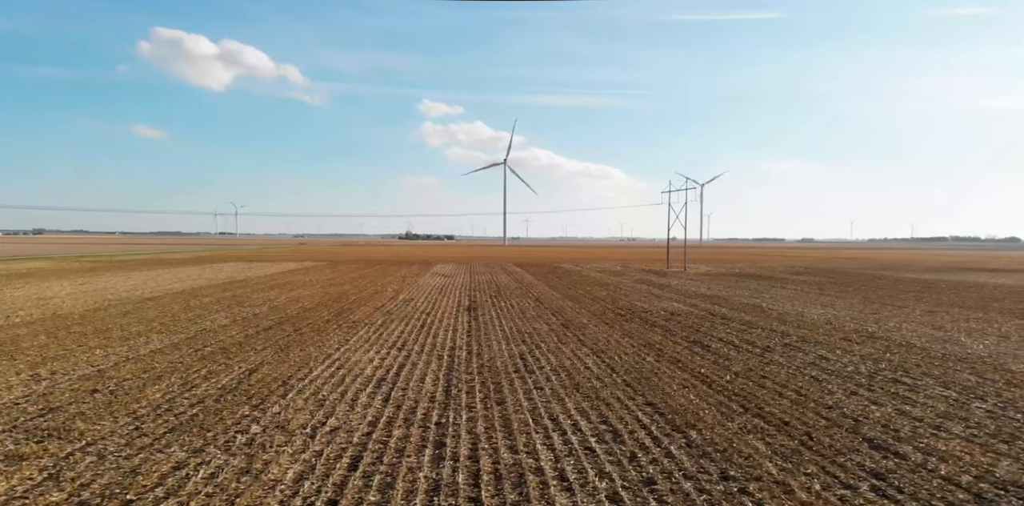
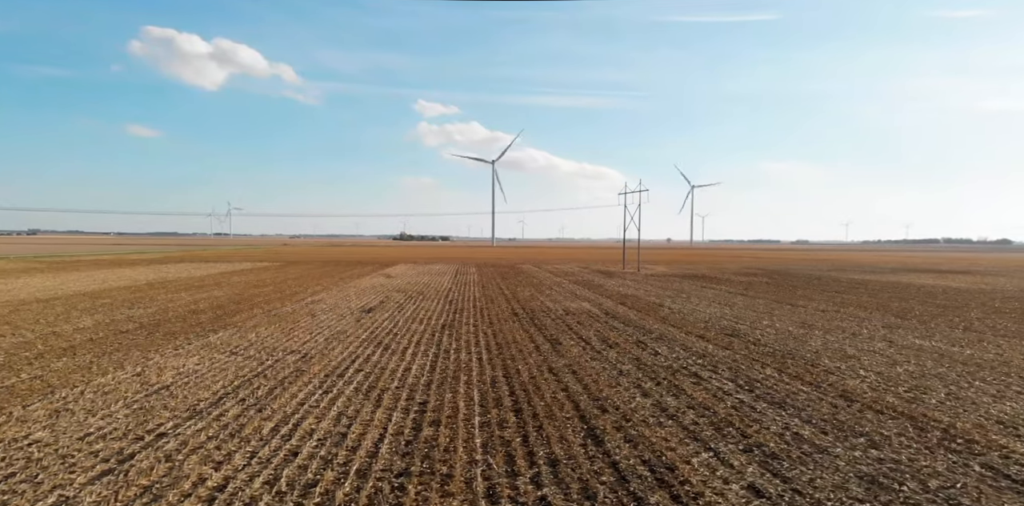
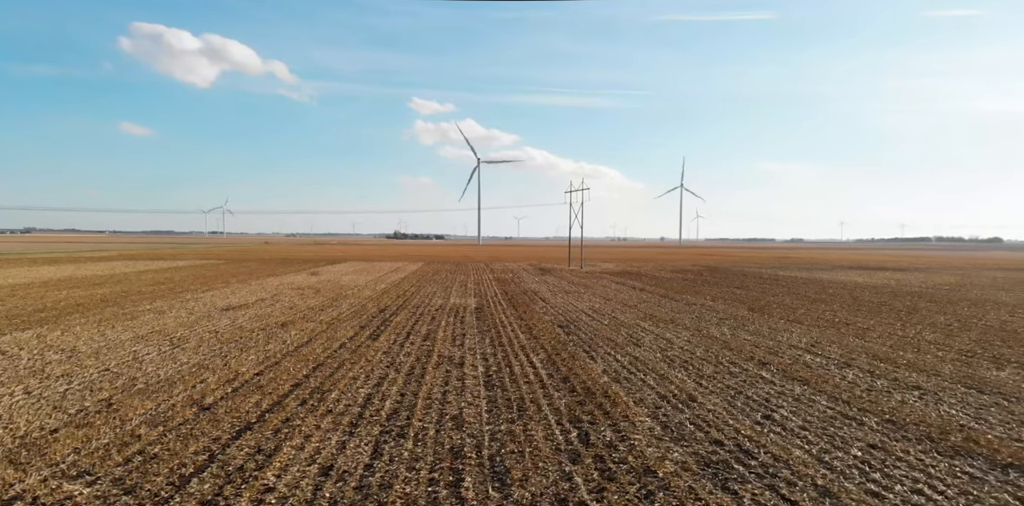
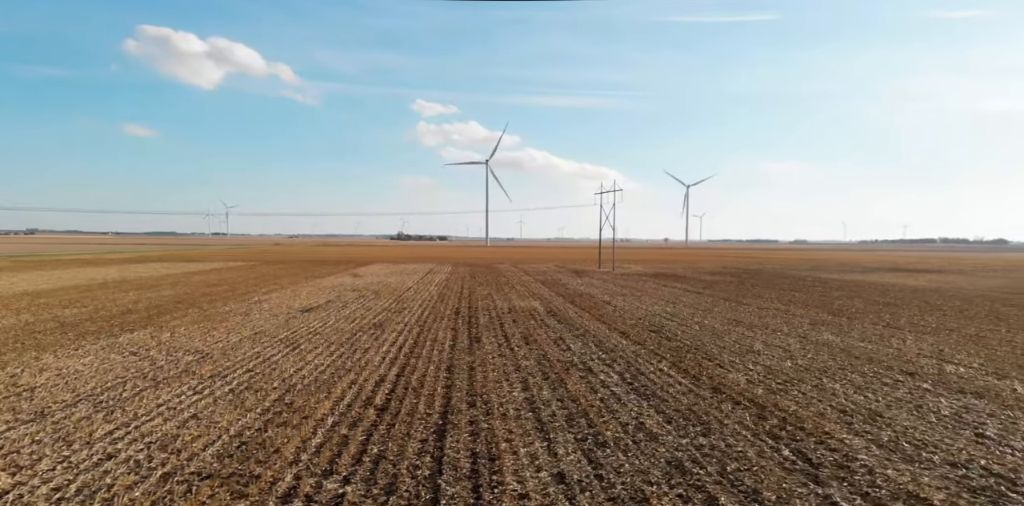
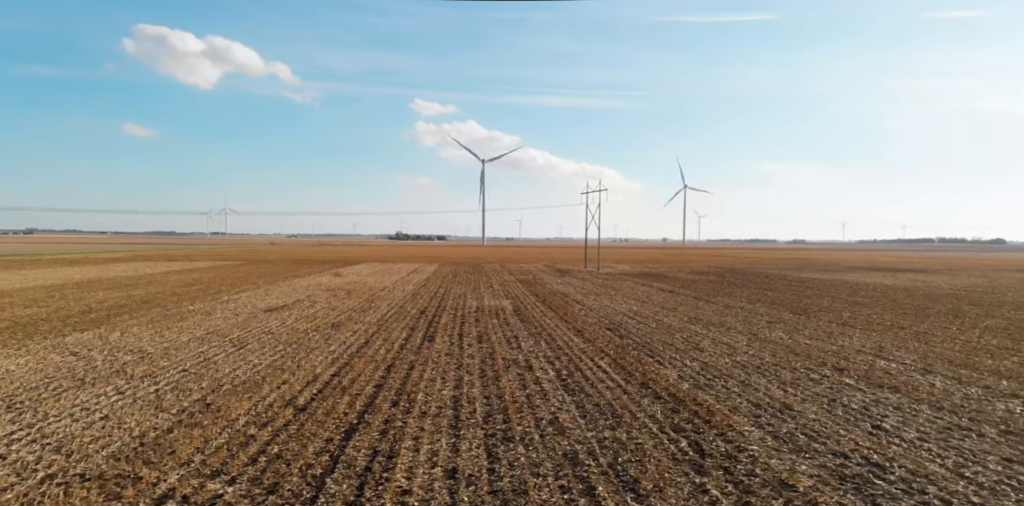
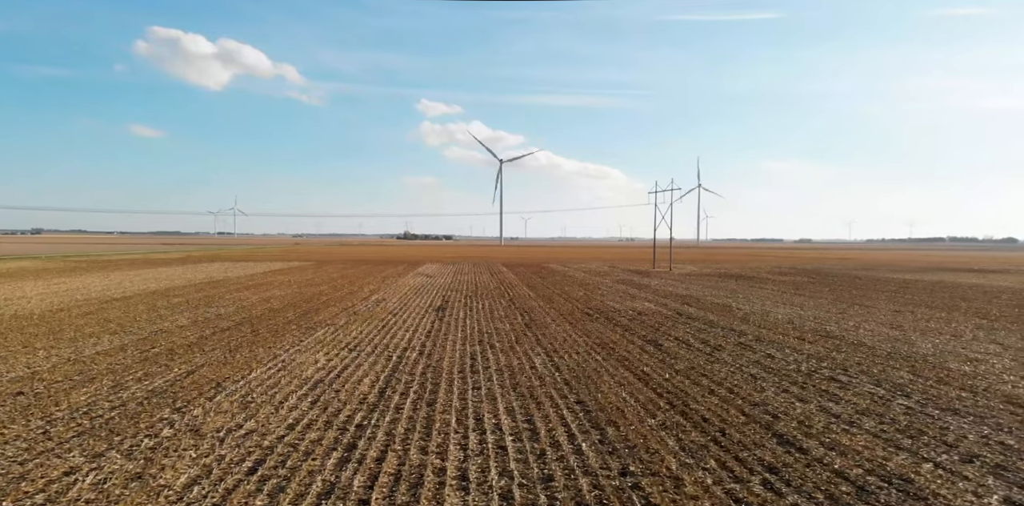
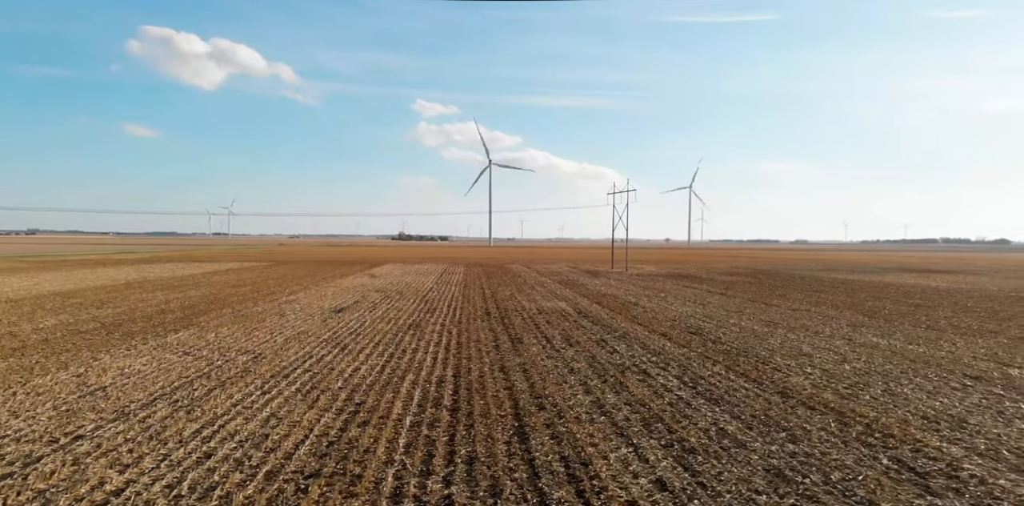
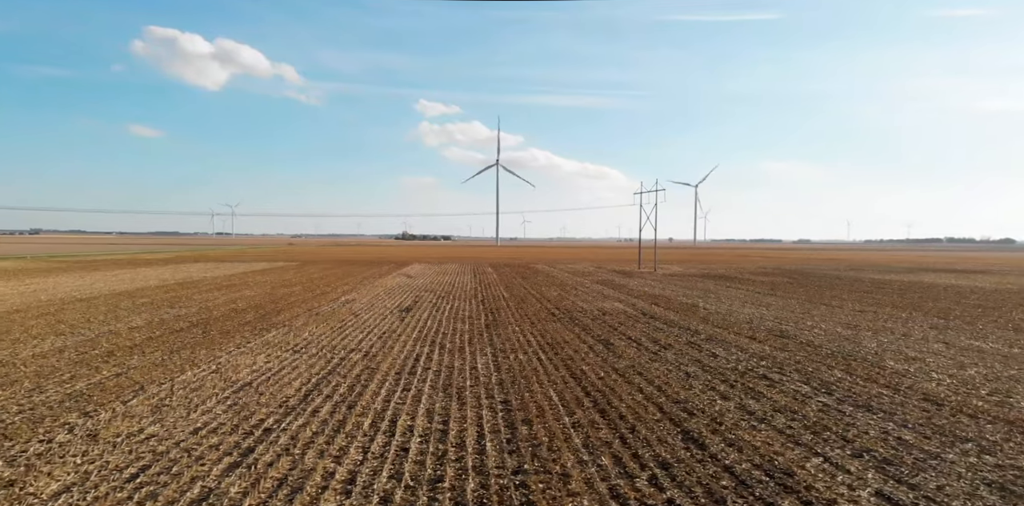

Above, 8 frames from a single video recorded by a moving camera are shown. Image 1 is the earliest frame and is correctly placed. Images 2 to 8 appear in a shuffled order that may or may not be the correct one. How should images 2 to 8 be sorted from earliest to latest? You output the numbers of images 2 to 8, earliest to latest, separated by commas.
6, 8, 2, 7, 4, 5, 3
